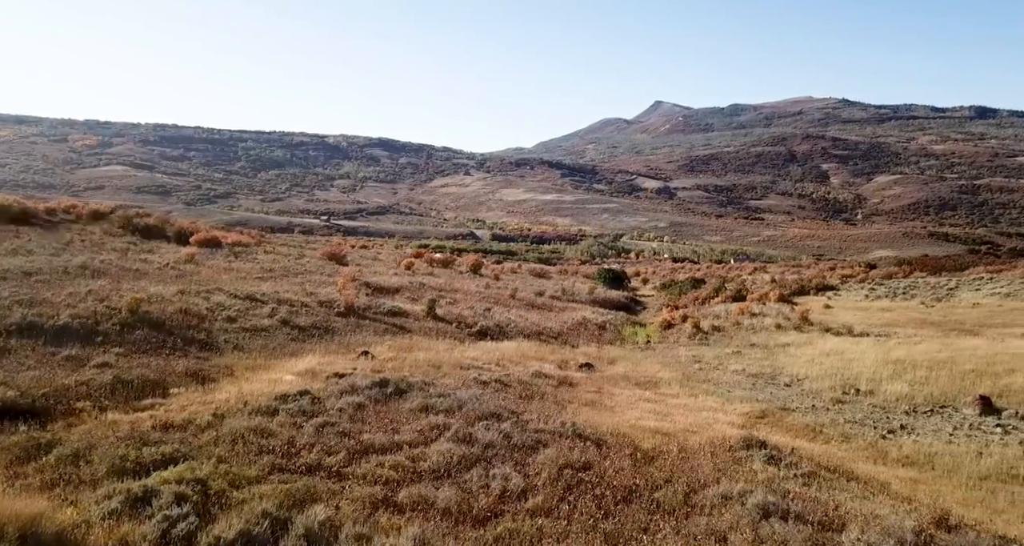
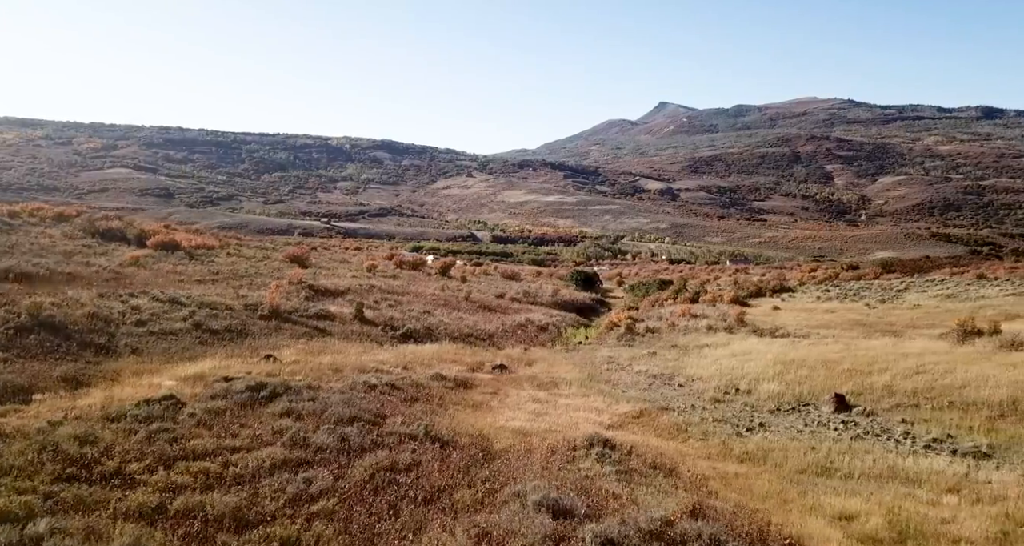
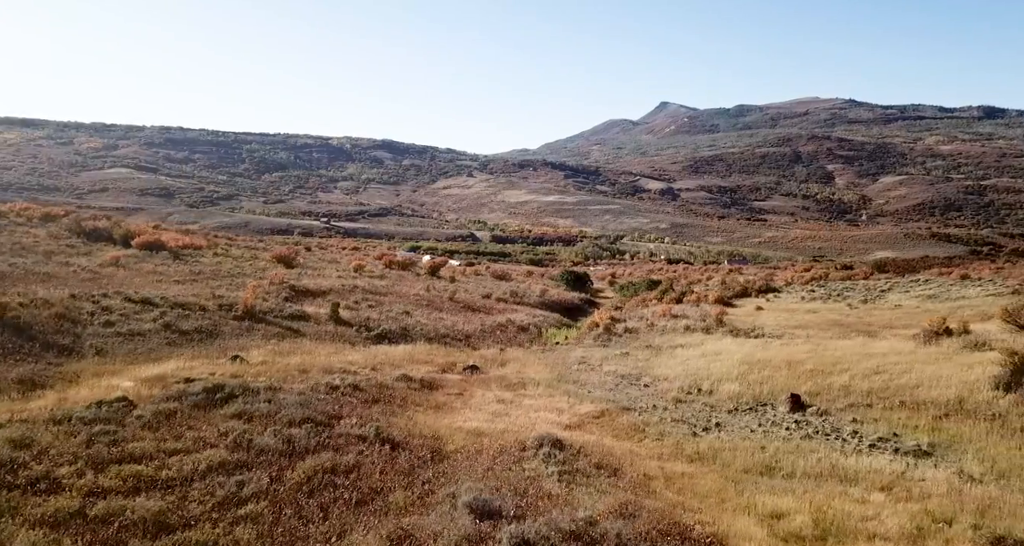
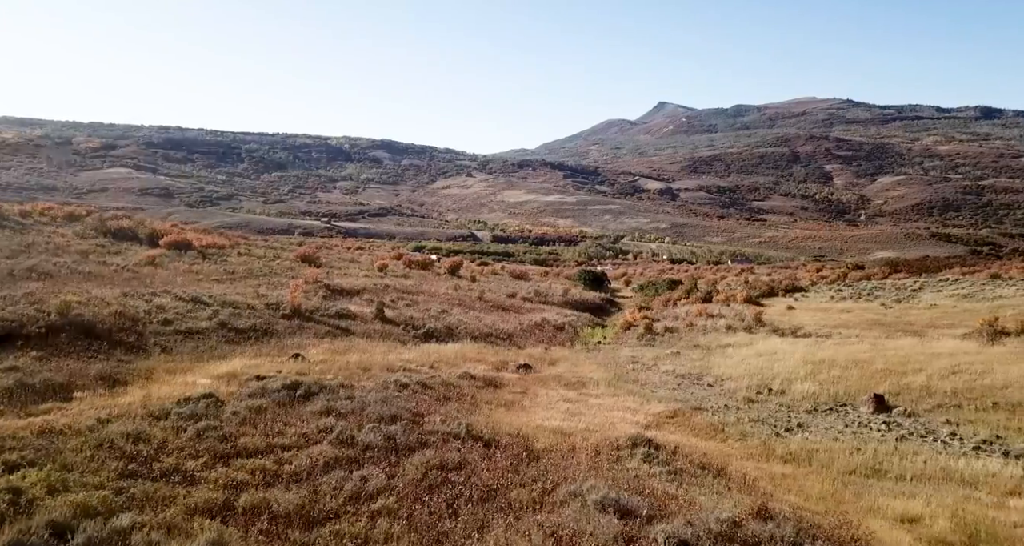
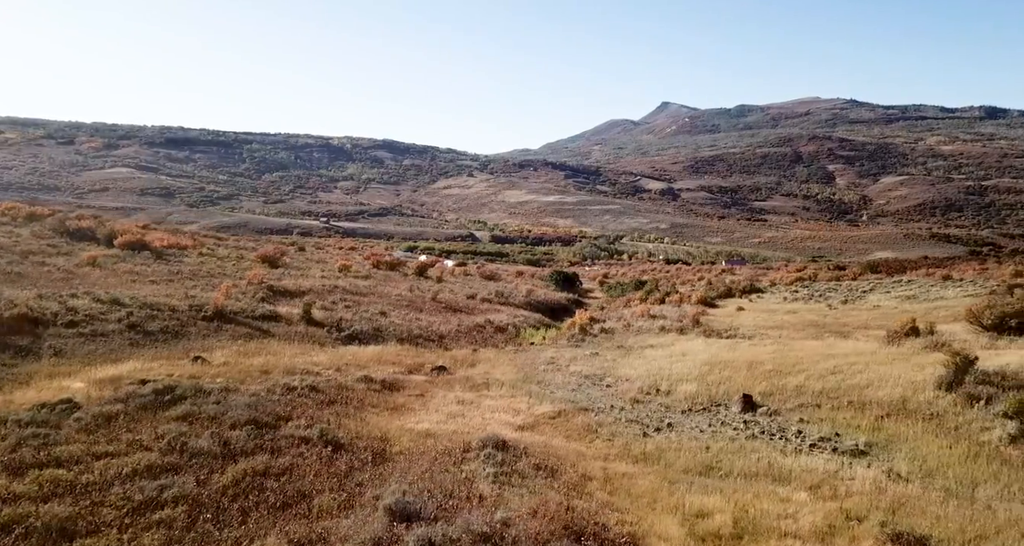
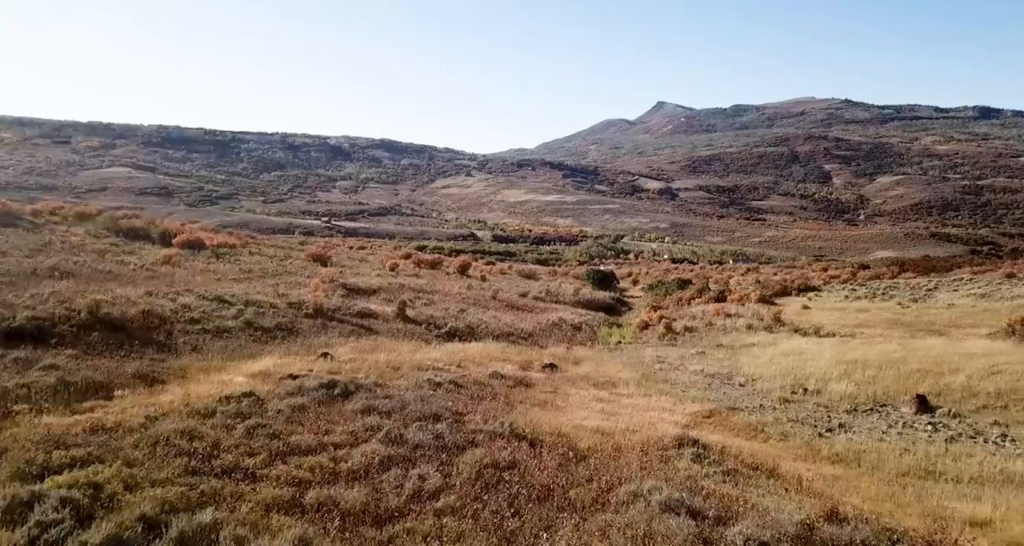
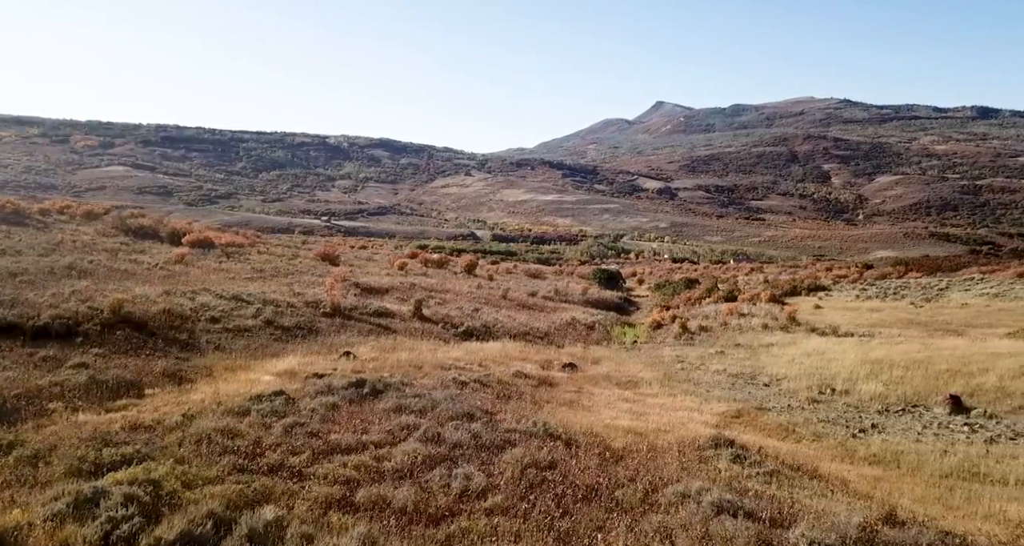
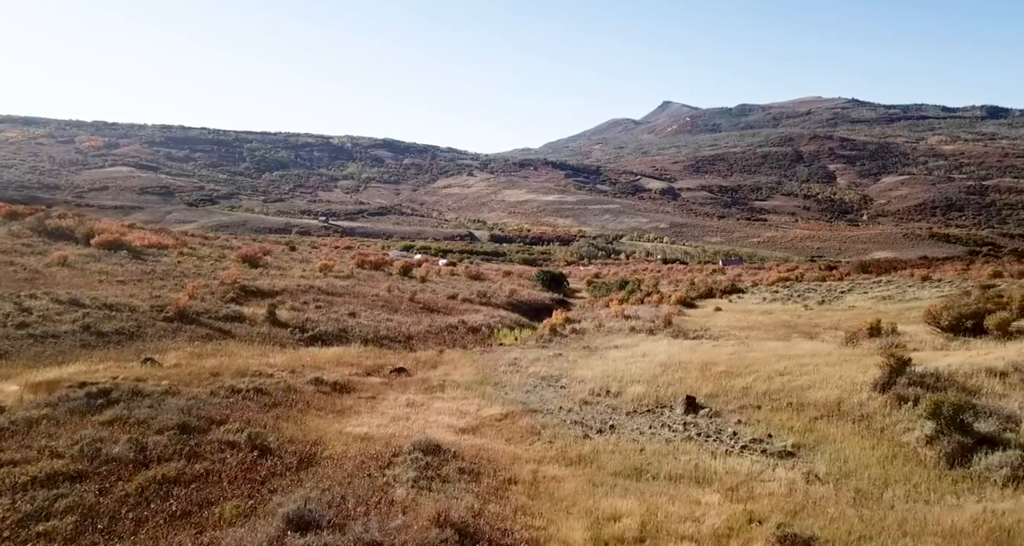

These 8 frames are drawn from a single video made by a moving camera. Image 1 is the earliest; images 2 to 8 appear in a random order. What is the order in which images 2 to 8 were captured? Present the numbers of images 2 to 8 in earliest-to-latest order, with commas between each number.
7, 6, 4, 2, 3, 5, 8
